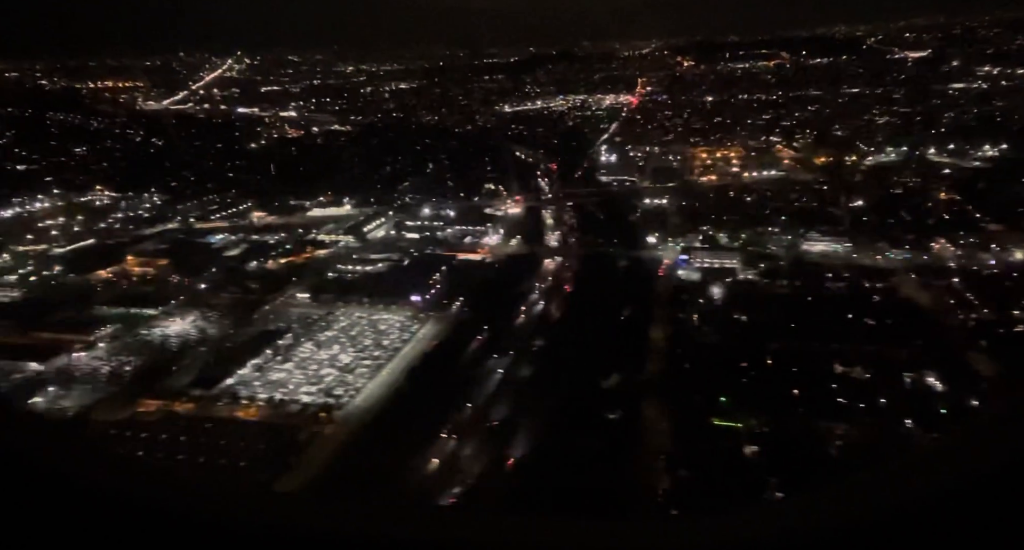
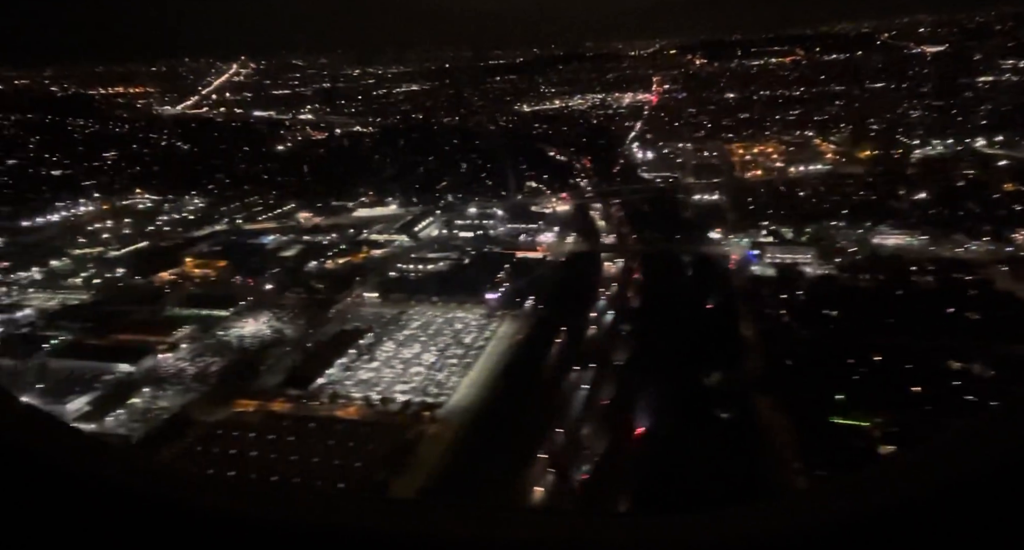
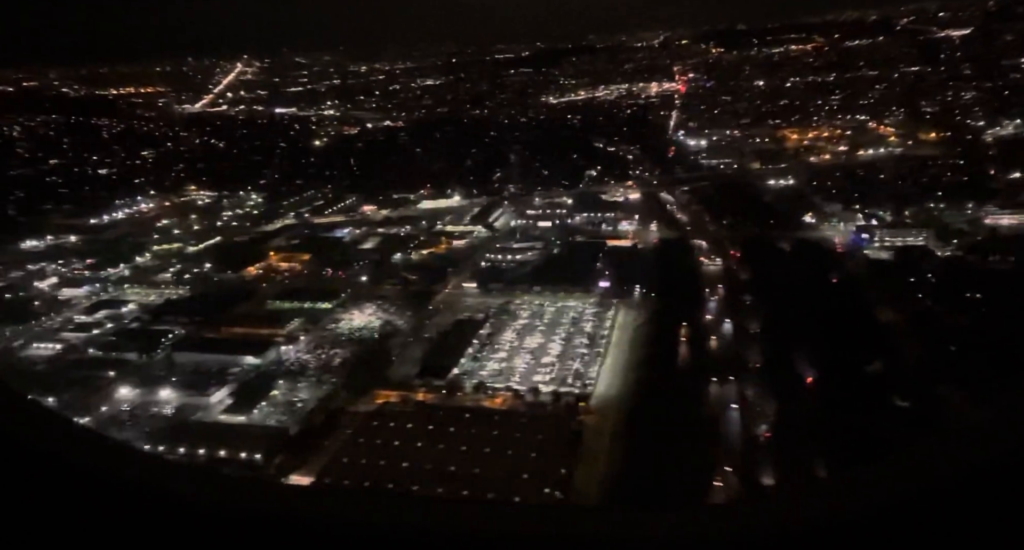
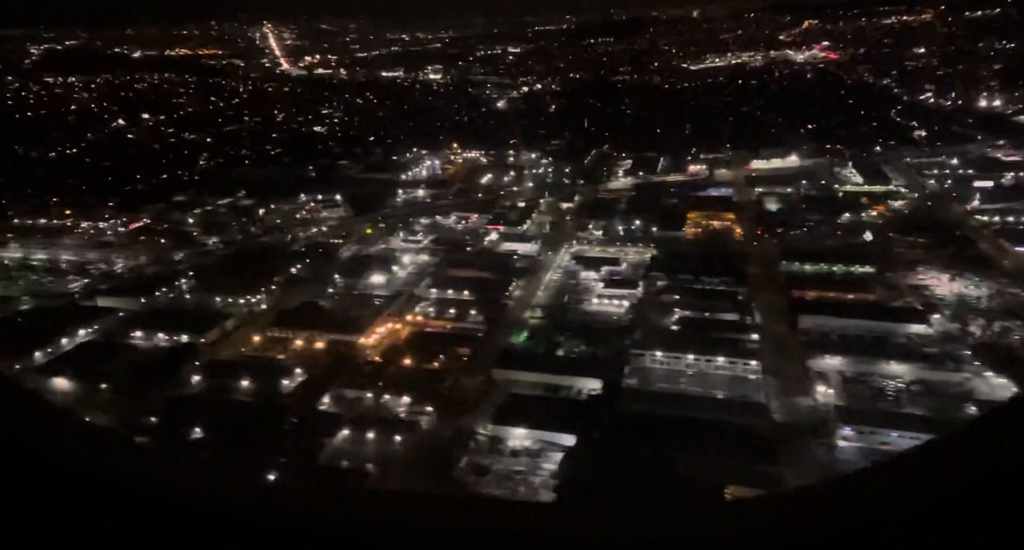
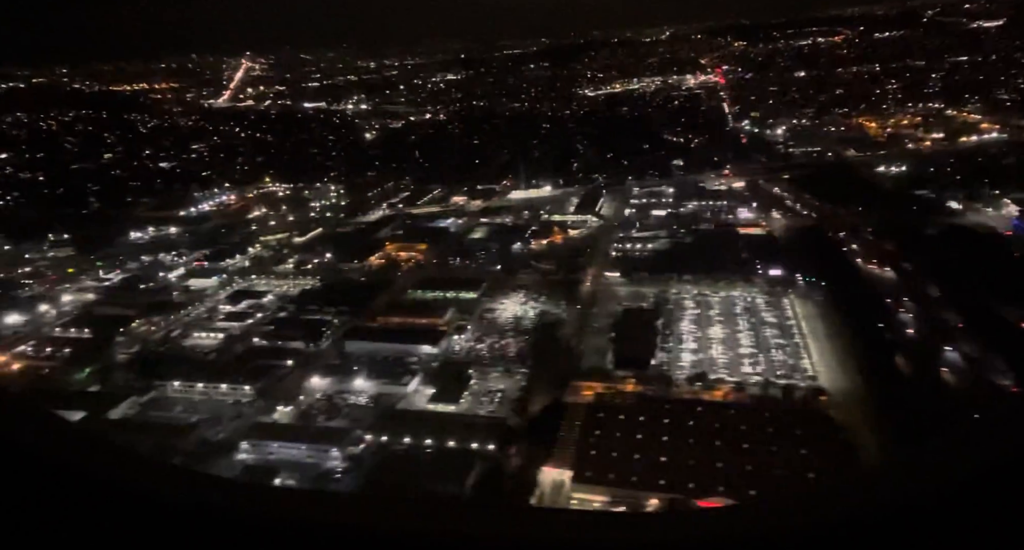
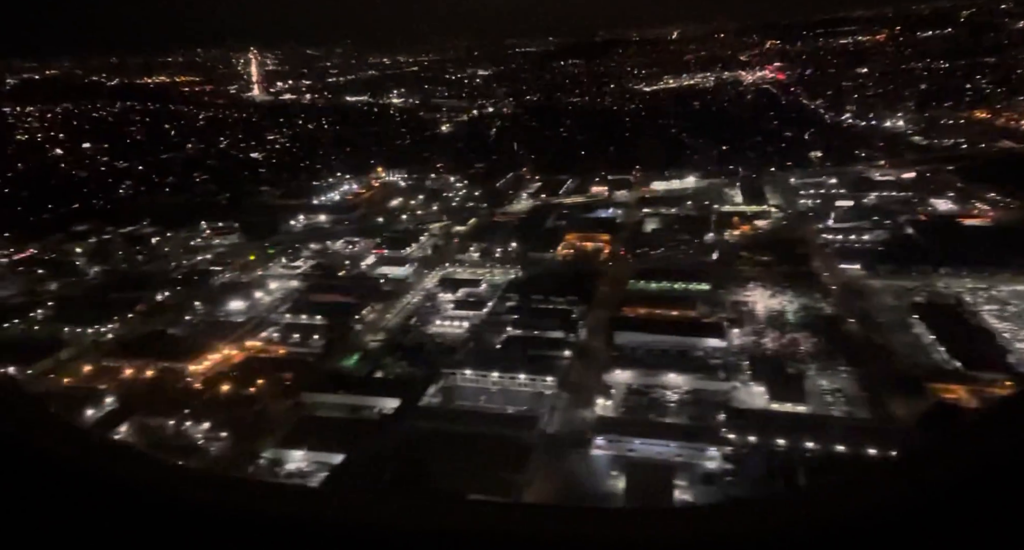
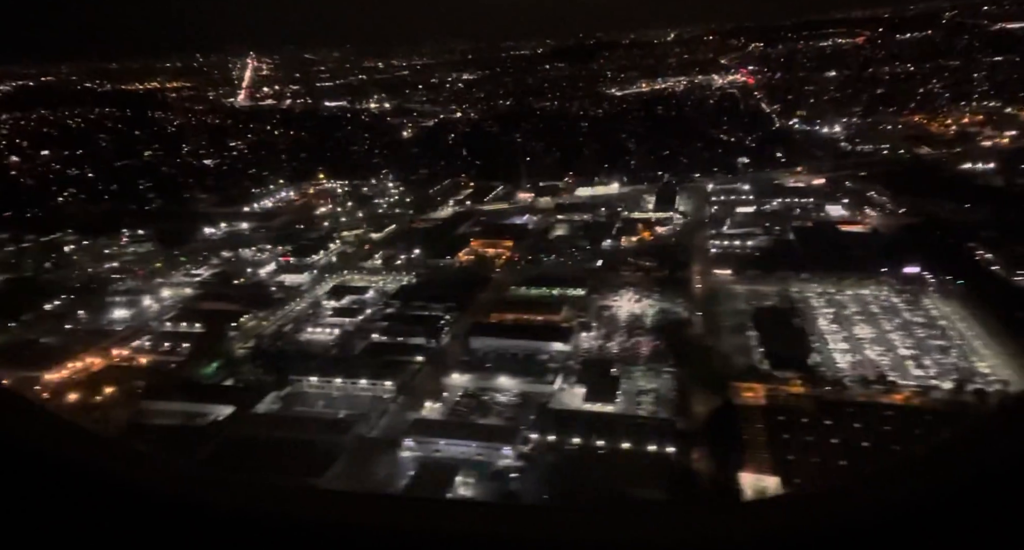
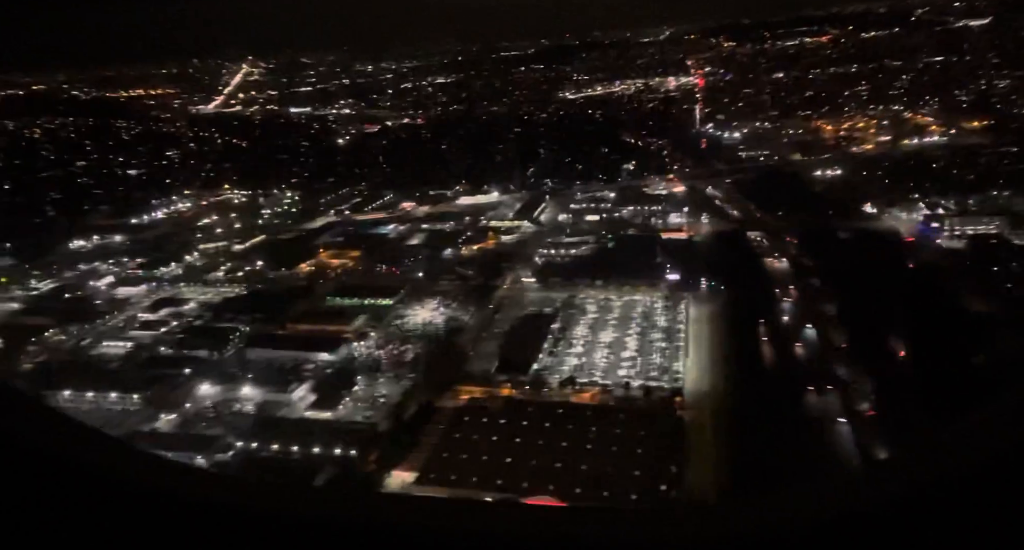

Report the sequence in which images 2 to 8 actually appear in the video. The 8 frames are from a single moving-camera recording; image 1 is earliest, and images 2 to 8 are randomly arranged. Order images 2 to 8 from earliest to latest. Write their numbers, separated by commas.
2, 3, 8, 5, 7, 6, 4
